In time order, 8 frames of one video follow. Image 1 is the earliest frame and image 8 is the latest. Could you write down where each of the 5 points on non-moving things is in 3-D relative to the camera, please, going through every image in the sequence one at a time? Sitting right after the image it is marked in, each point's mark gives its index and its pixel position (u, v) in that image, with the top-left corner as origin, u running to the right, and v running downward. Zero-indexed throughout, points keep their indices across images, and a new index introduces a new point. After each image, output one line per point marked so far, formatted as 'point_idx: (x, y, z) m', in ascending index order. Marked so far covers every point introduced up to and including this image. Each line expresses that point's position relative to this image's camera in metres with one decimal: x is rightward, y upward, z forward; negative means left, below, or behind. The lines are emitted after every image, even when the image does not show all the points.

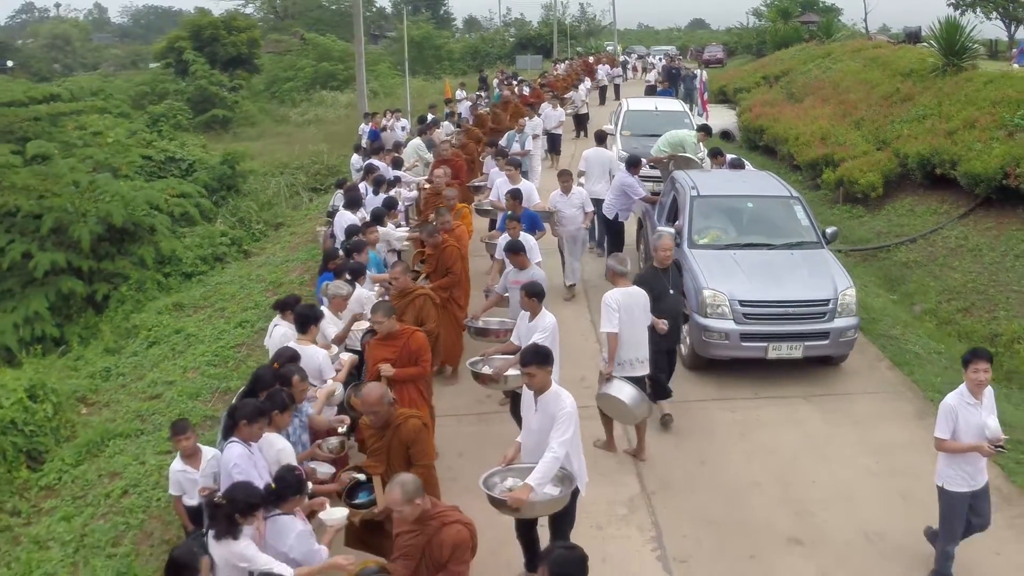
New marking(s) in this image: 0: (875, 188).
0: (+5.7, +1.6, +13.9) m
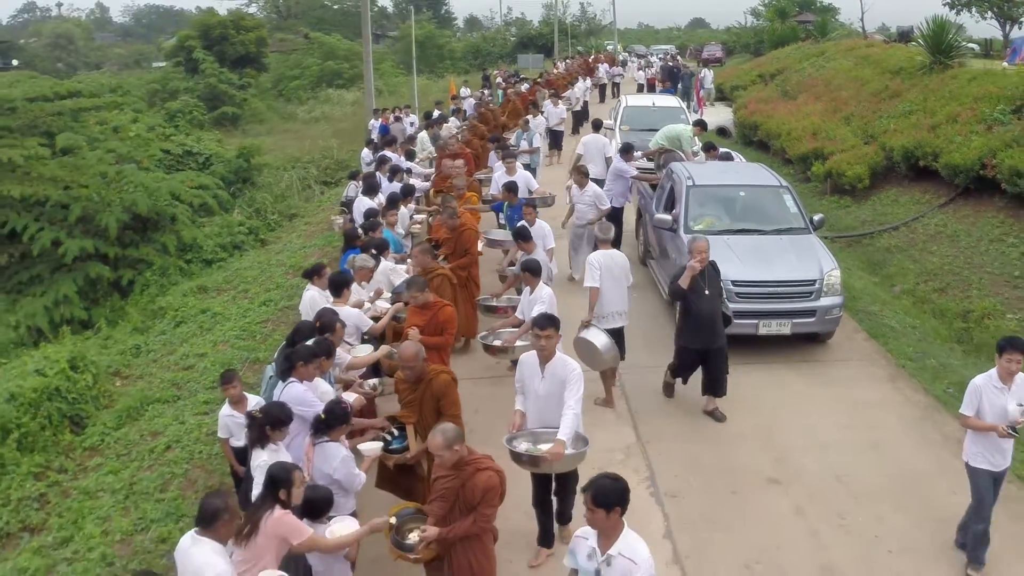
0: (+5.8, +1.8, +14.5) m
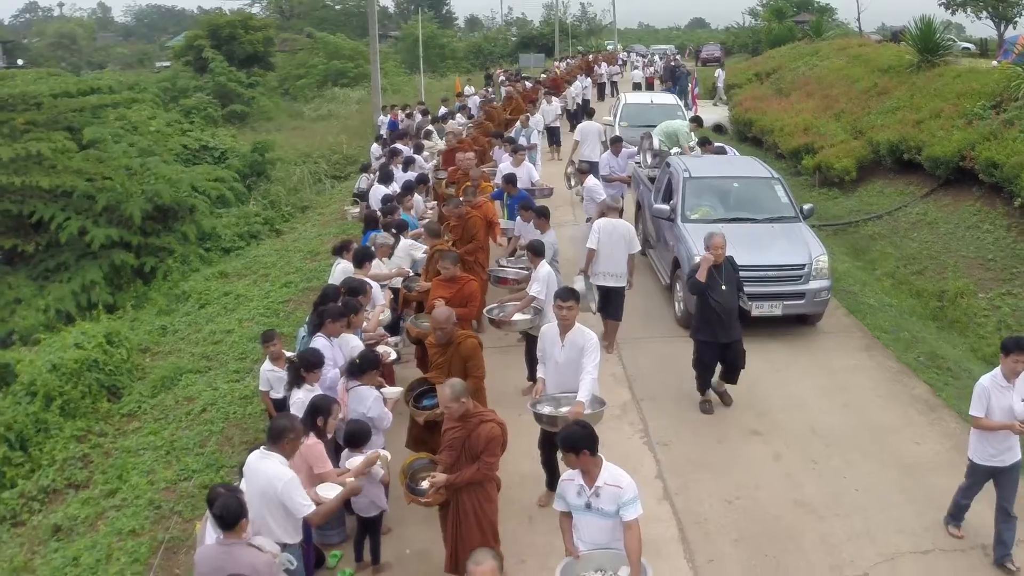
0: (+5.8, +2.0, +15.2) m
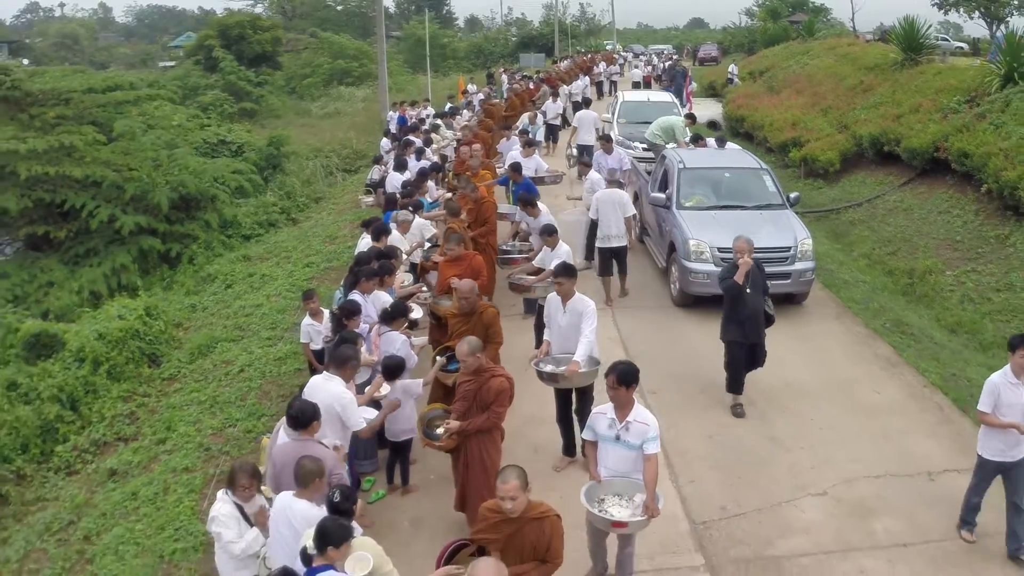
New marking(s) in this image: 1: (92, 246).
0: (+5.9, +2.3, +16.2) m
1: (-7.3, +0.7, +15.2) m
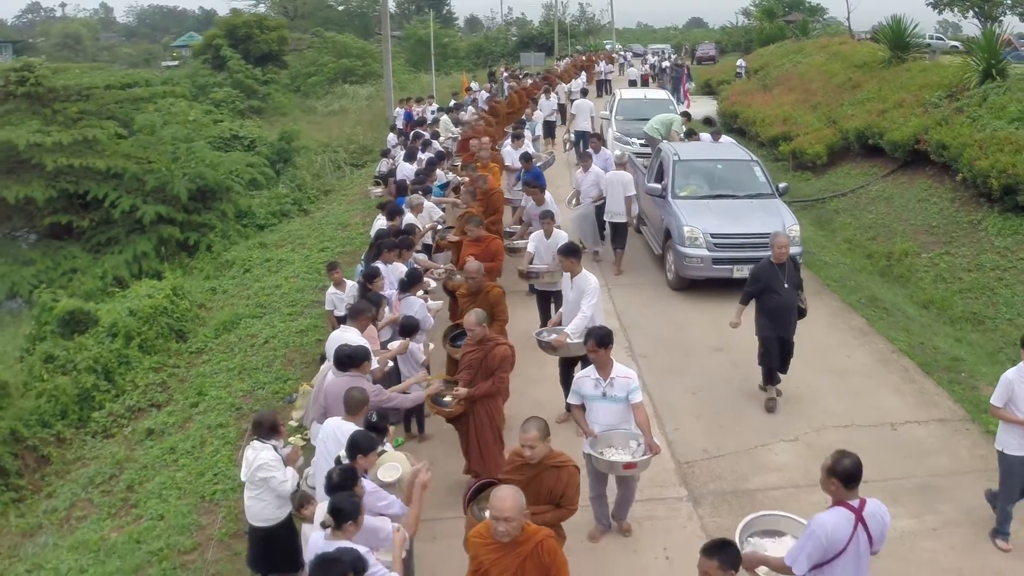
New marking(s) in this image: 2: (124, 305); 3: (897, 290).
0: (+5.9, +2.5, +16.9) m
1: (-7.2, +1.0, +16.0) m
2: (-5.0, -0.2, +11.4) m
3: (+4.8, 0.0, +11.1) m
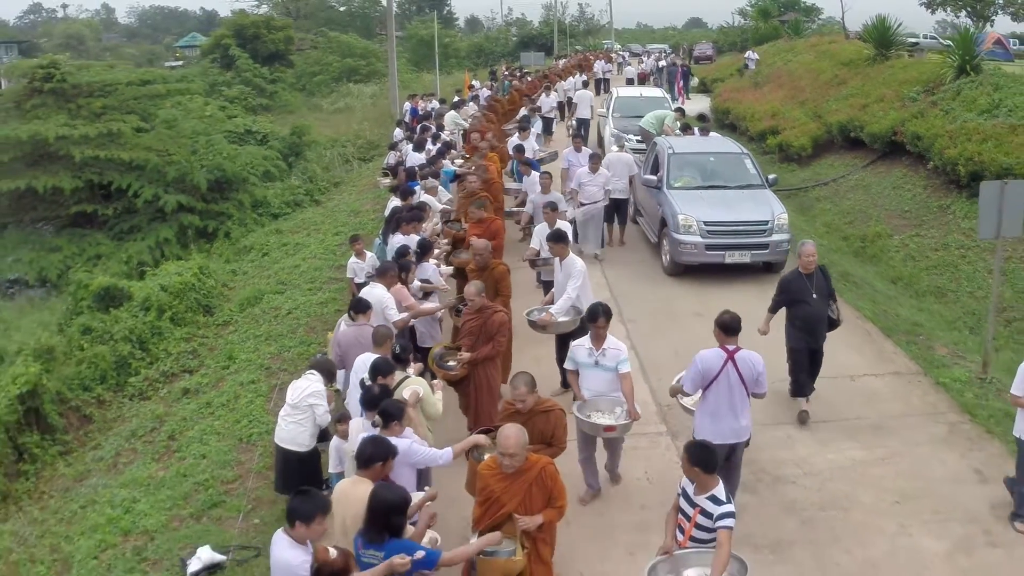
0: (+6.0, +2.8, +17.8) m
1: (-7.2, +1.3, +16.9) m
2: (-5.0, +0.1, +12.3) m
3: (+4.9, +0.3, +12.0) m
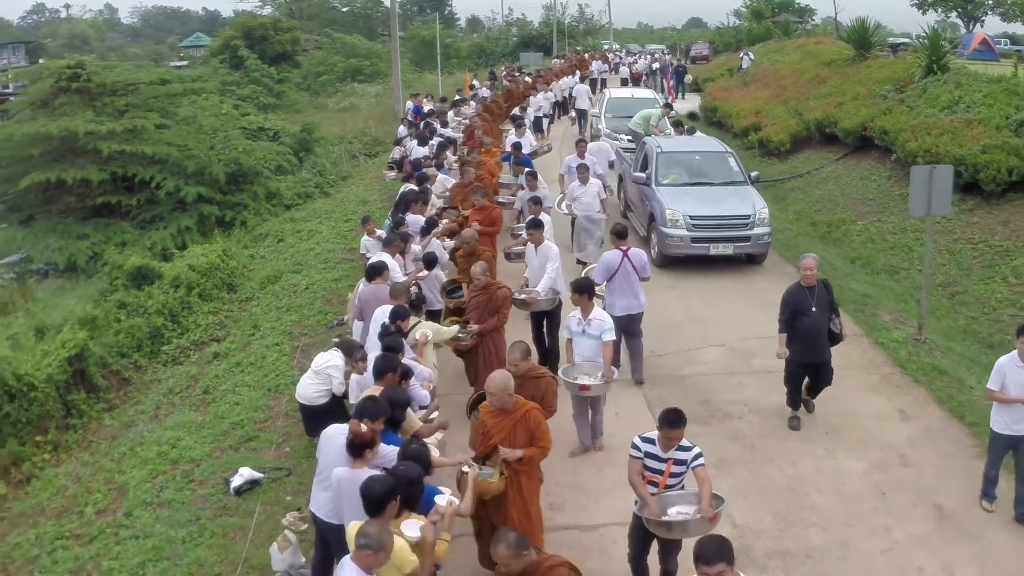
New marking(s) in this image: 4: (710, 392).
0: (+5.9, +3.1, +19.0) m
1: (-7.3, +1.6, +18.1) m
2: (-5.1, +0.4, +13.5) m
3: (+4.8, +0.6, +13.2) m
4: (+1.9, -1.0, +8.3) m
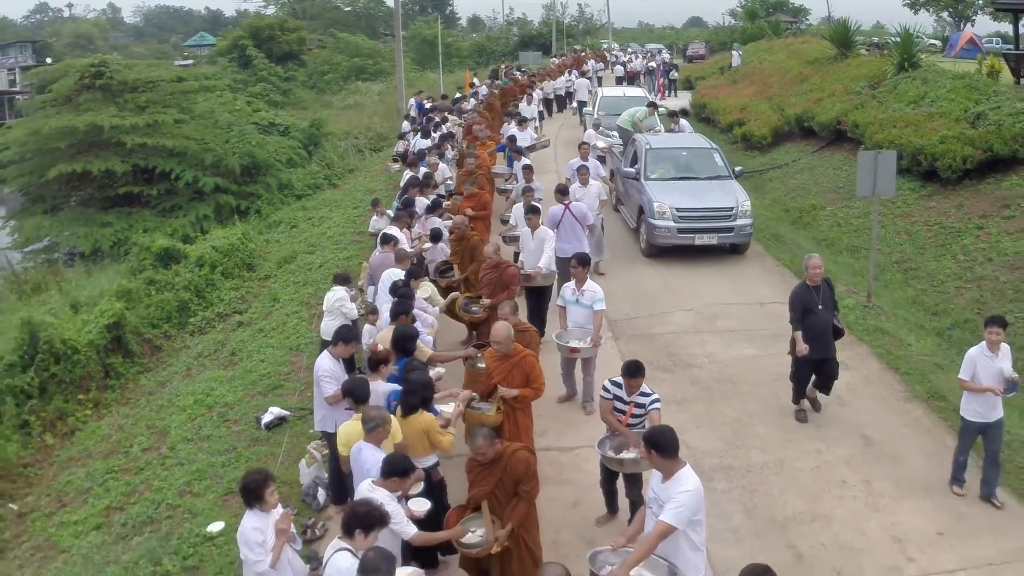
0: (+5.8, +3.5, +20.2) m
1: (-7.3, +1.9, +19.3) m
2: (-5.2, +0.7, +14.7) m
3: (+4.7, +0.9, +14.3) m
4: (+1.8, -0.6, +9.4) m
